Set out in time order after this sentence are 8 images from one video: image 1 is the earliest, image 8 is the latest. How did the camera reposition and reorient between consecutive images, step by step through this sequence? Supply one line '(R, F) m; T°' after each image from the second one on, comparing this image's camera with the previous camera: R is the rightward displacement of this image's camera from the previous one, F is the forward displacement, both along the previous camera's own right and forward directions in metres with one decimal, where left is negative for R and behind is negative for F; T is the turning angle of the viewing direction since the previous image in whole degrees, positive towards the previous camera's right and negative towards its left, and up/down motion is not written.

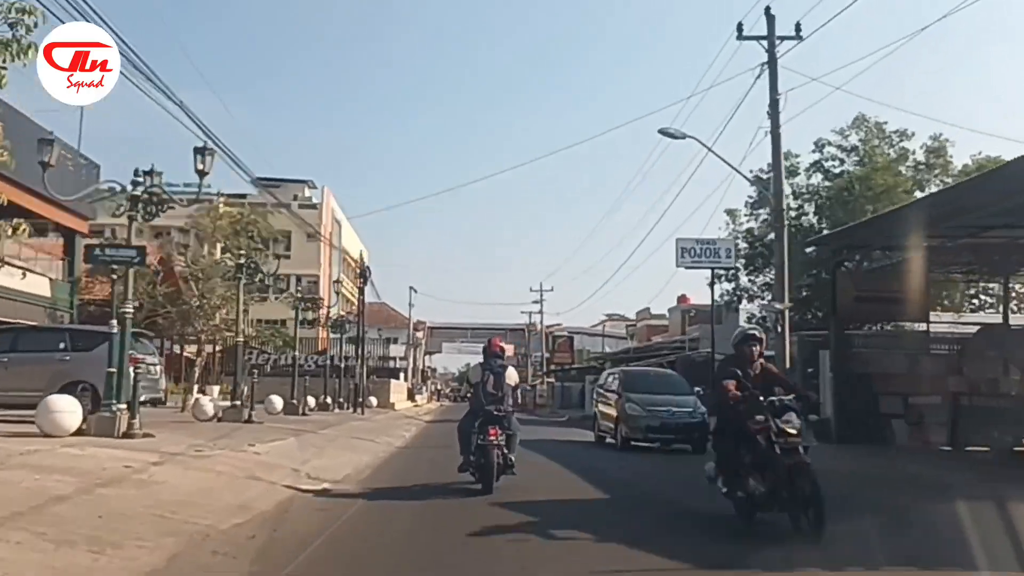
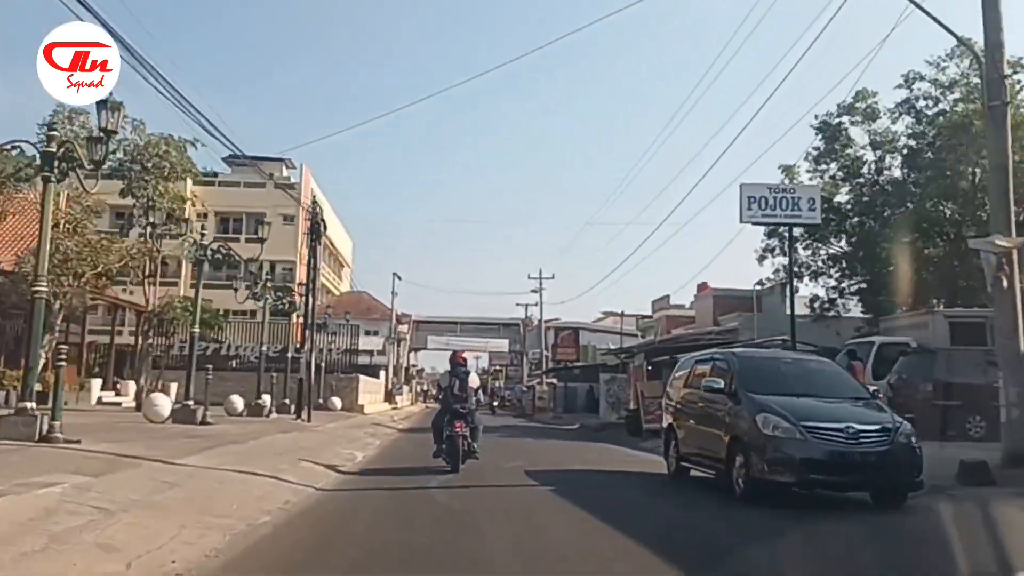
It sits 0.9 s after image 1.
(-0.3, +8.5) m; +1°
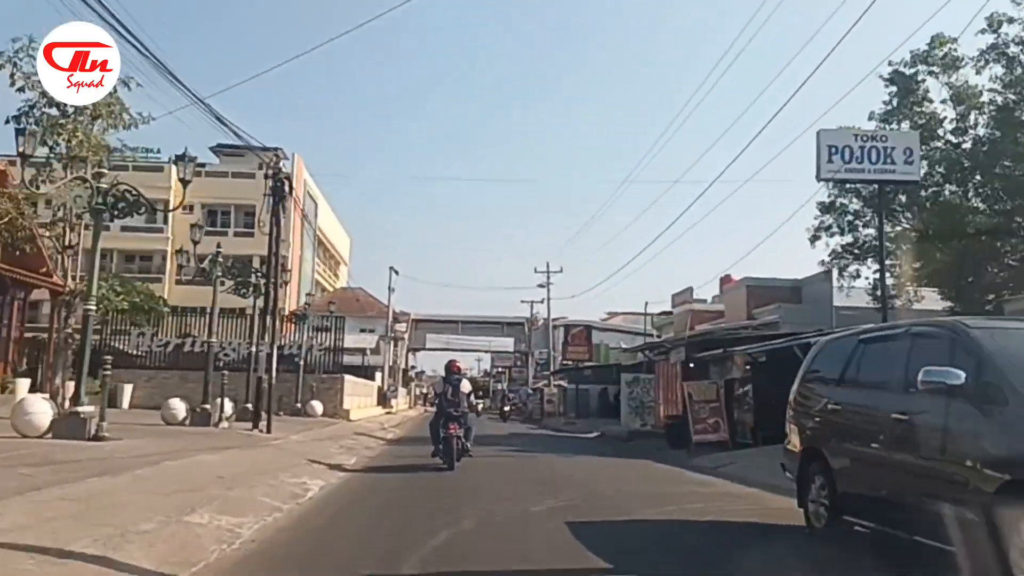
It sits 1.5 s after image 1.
(-0.2, +4.9) m; 0°
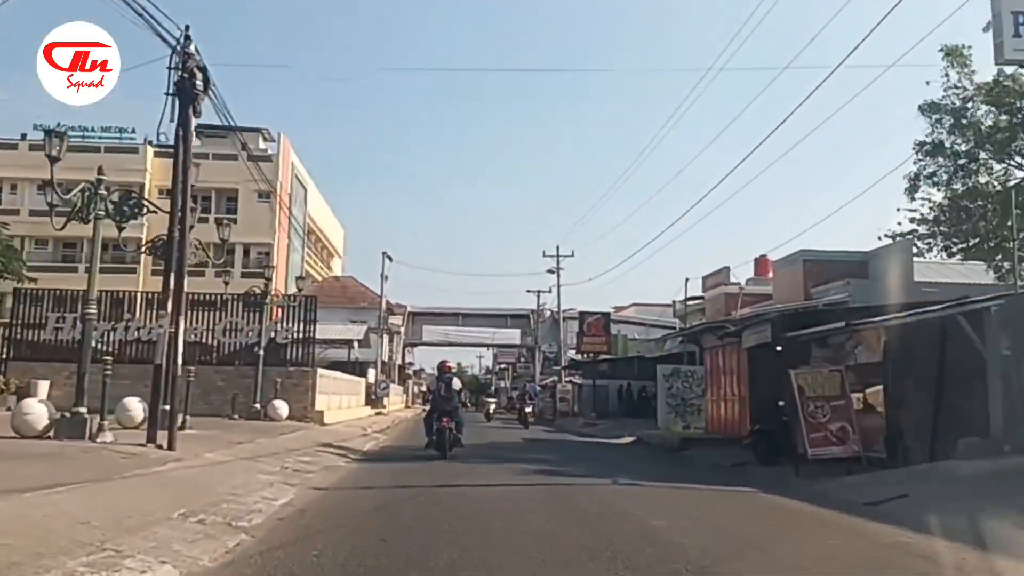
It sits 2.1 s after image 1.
(-0.3, +6.2) m; 0°
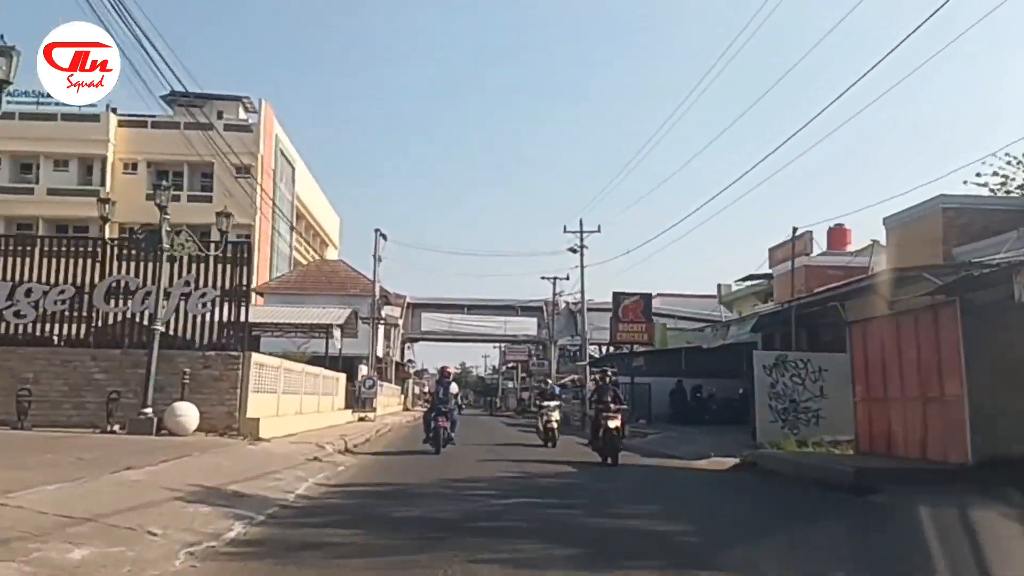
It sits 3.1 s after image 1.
(-0.5, +8.7) m; 0°
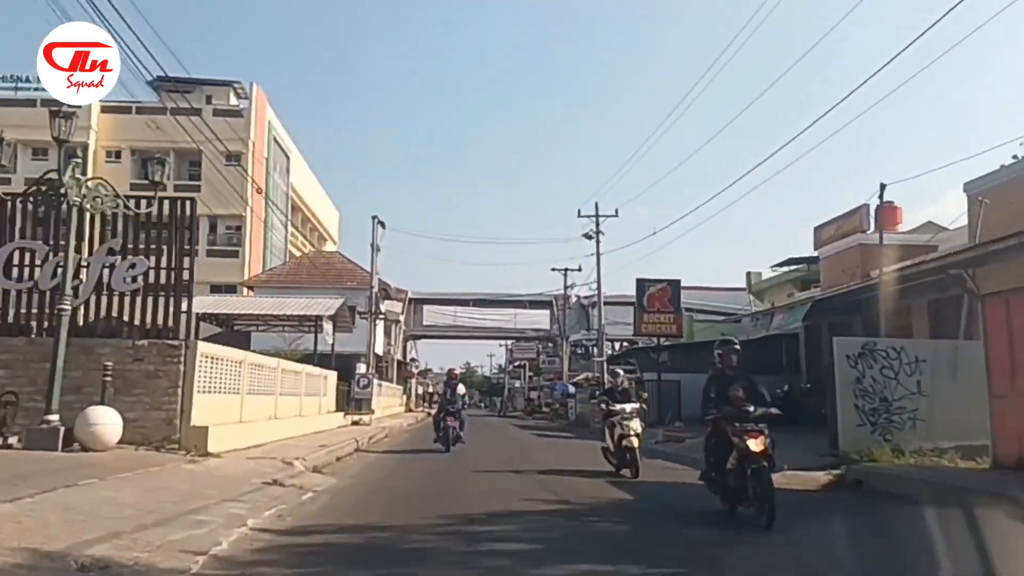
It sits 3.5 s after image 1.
(-0.3, +3.8) m; 0°
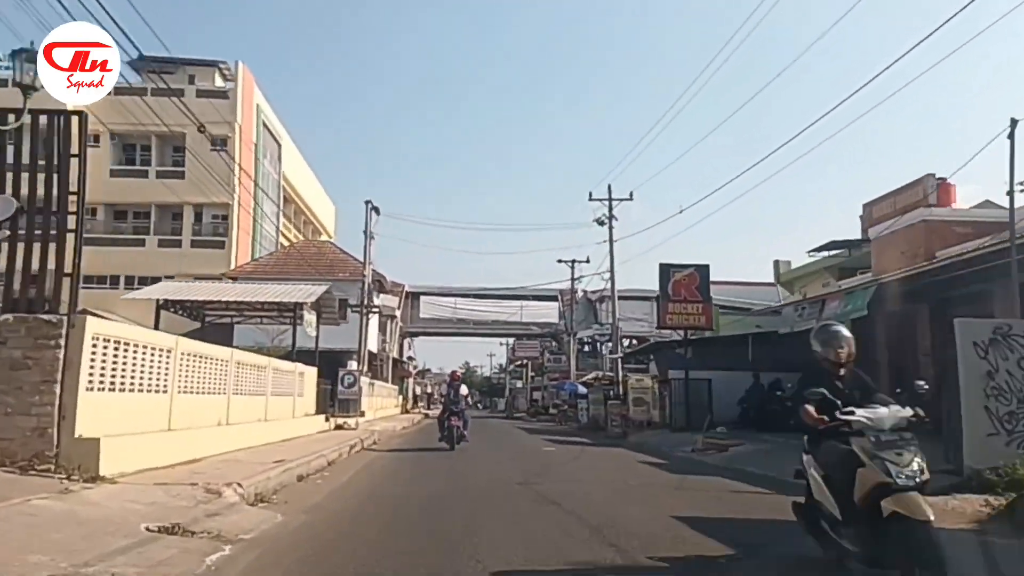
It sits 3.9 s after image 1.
(-0.2, +3.8) m; 0°
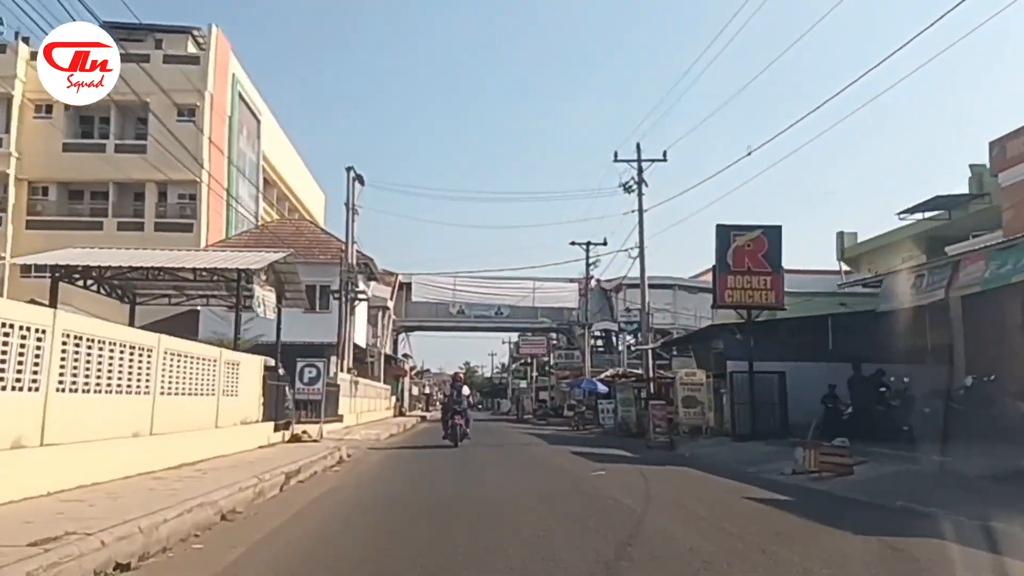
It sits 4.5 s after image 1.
(-0.3, +6.3) m; 0°
